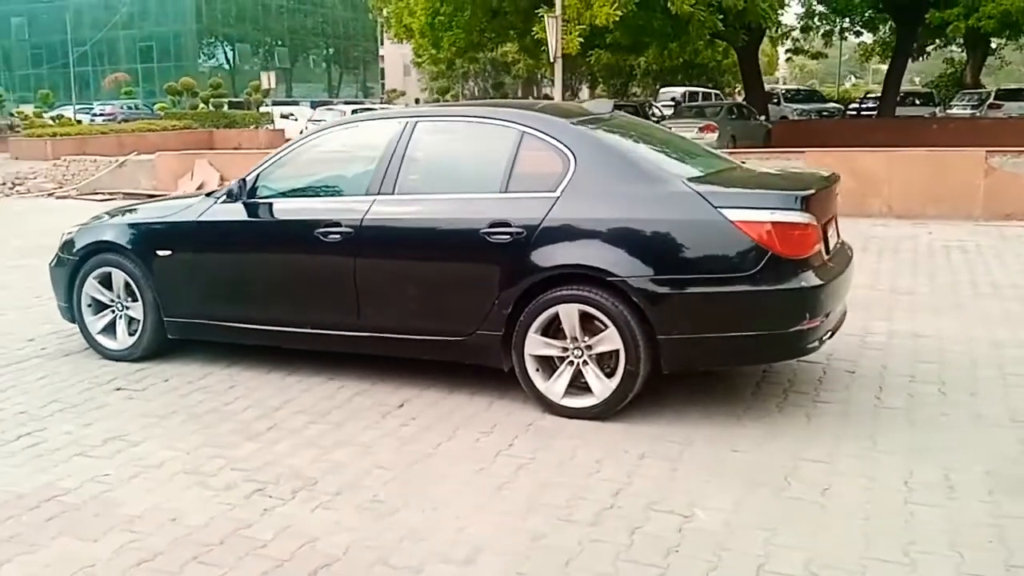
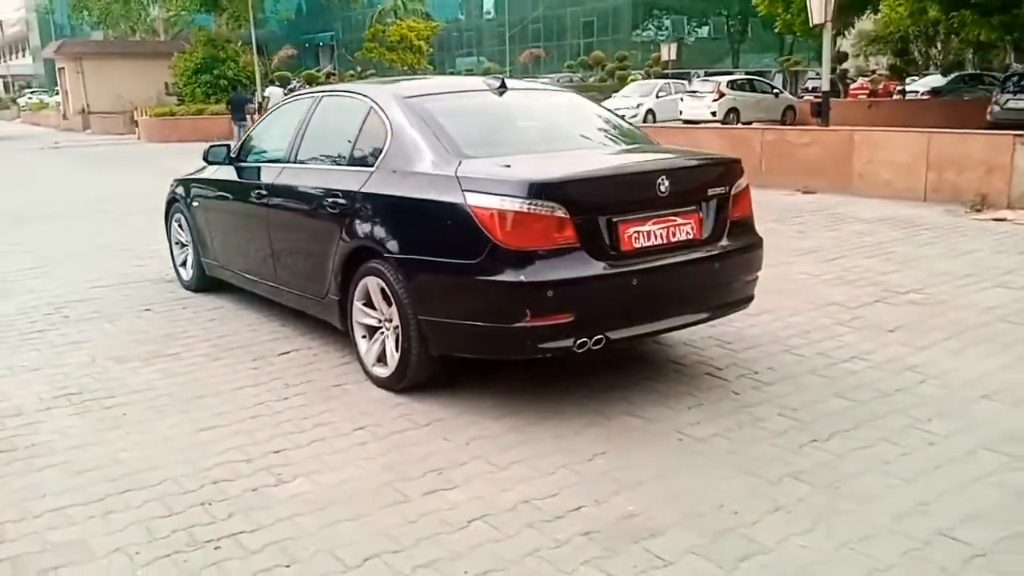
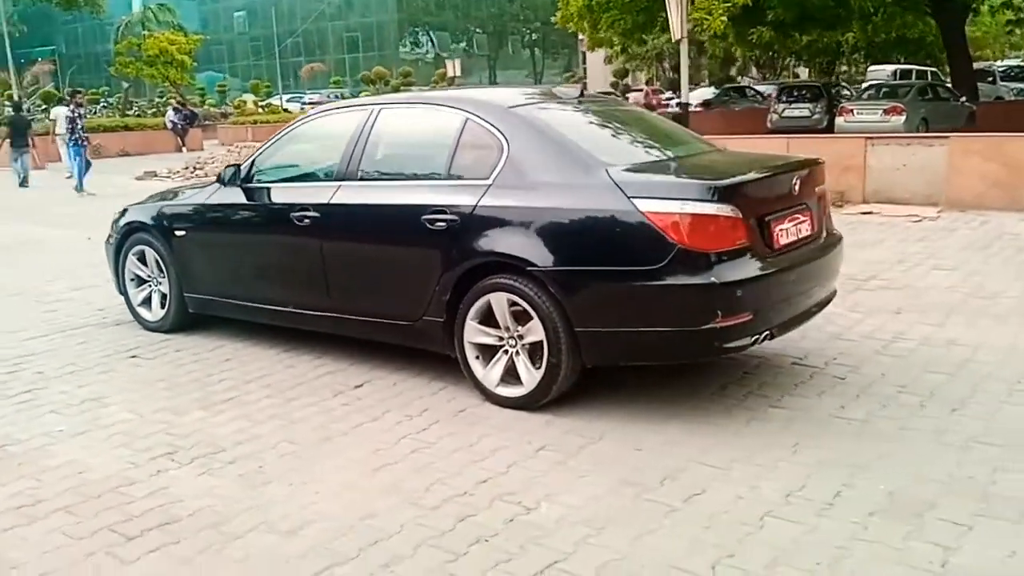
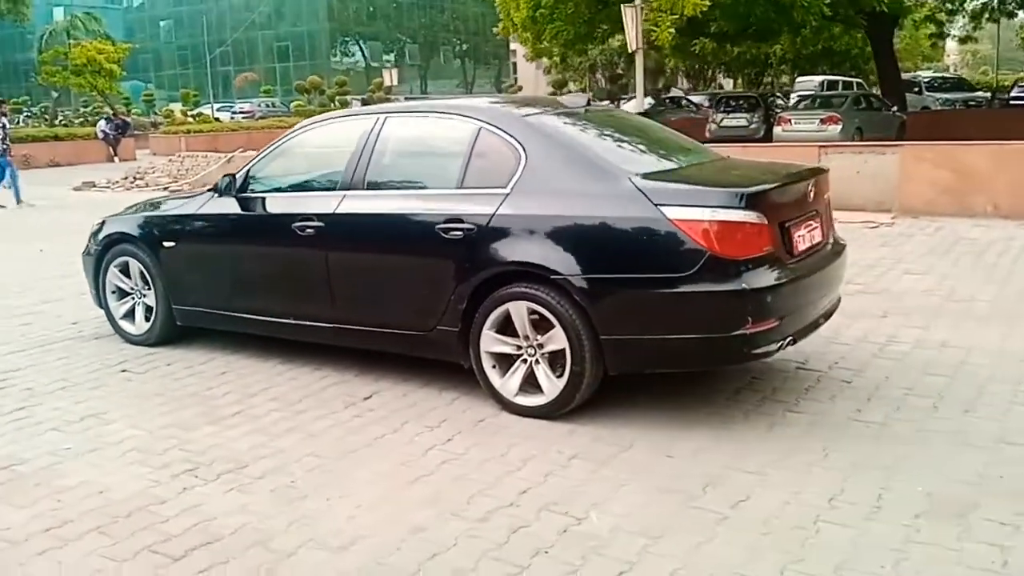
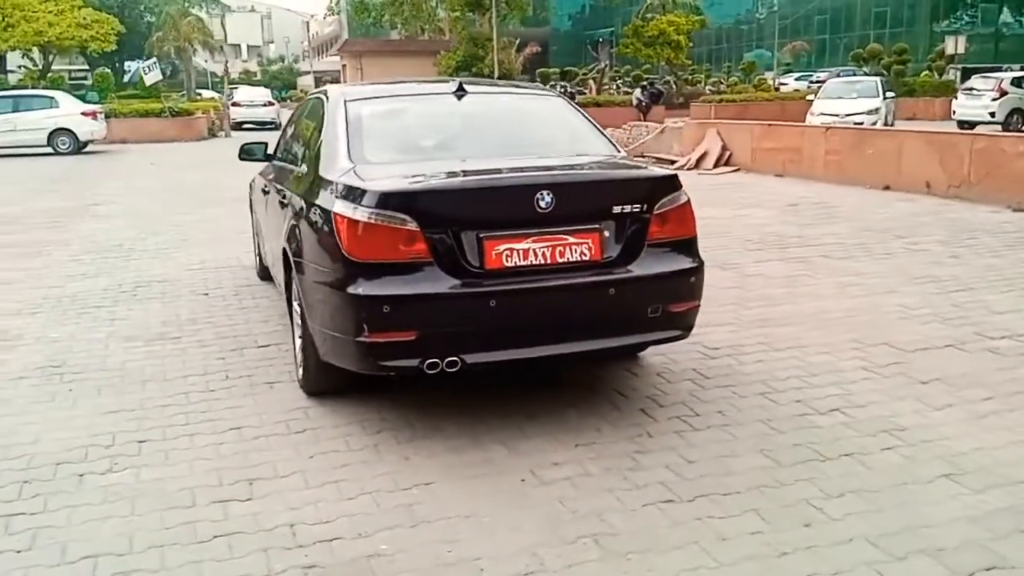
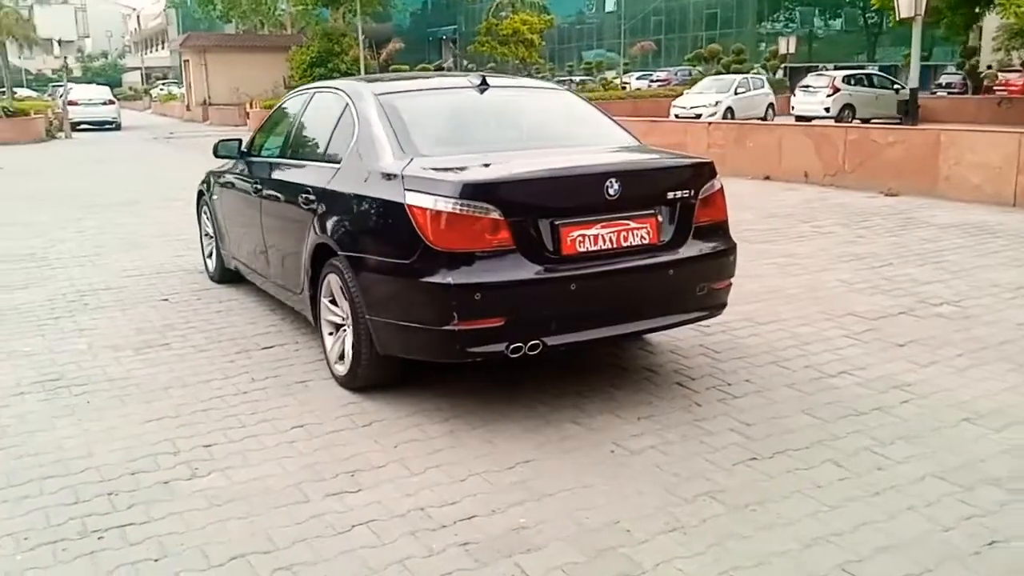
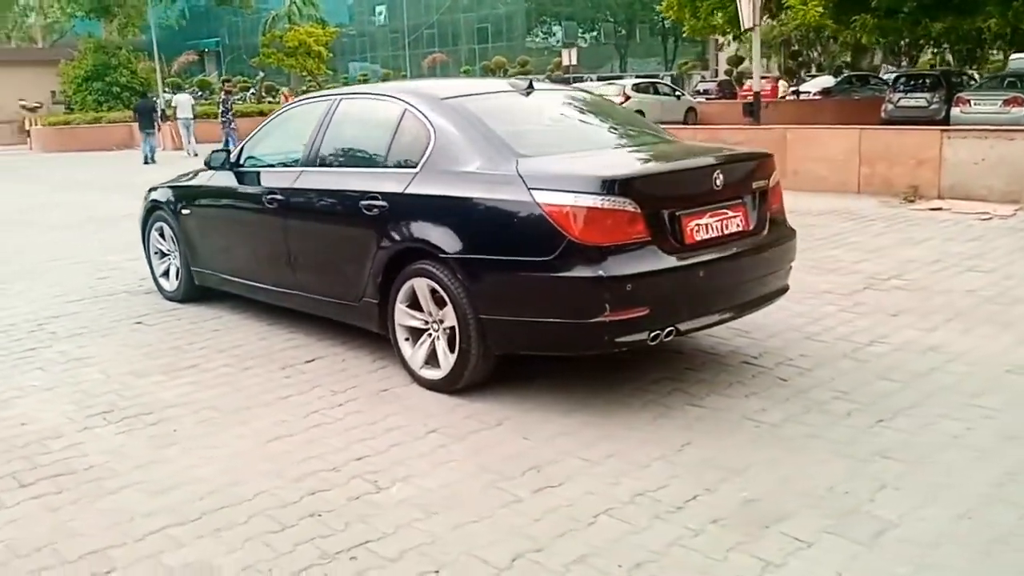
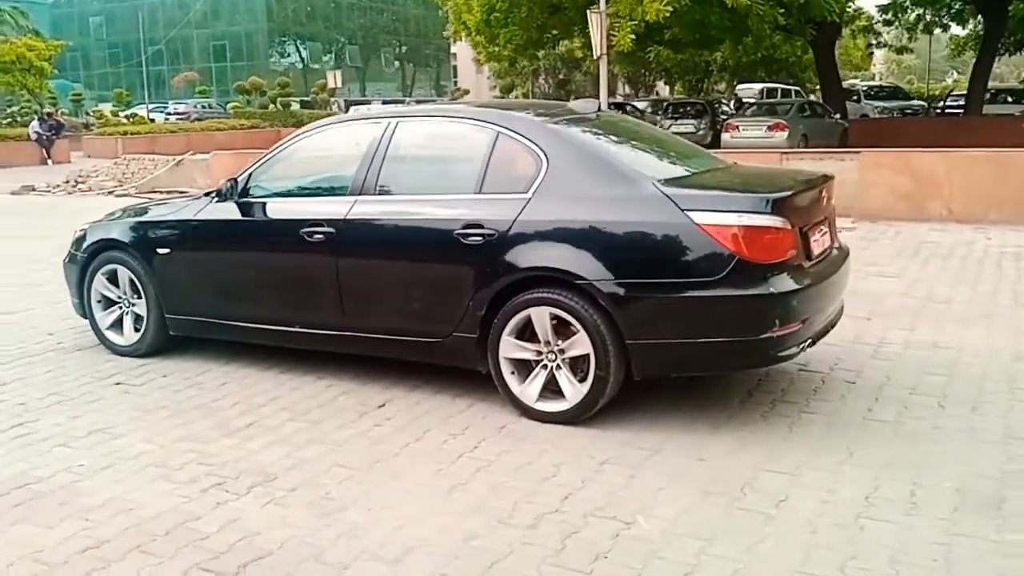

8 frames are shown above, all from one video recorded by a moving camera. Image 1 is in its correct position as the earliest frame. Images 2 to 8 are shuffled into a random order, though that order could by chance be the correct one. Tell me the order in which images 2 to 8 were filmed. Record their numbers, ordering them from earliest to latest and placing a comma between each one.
8, 4, 3, 7, 2, 6, 5
